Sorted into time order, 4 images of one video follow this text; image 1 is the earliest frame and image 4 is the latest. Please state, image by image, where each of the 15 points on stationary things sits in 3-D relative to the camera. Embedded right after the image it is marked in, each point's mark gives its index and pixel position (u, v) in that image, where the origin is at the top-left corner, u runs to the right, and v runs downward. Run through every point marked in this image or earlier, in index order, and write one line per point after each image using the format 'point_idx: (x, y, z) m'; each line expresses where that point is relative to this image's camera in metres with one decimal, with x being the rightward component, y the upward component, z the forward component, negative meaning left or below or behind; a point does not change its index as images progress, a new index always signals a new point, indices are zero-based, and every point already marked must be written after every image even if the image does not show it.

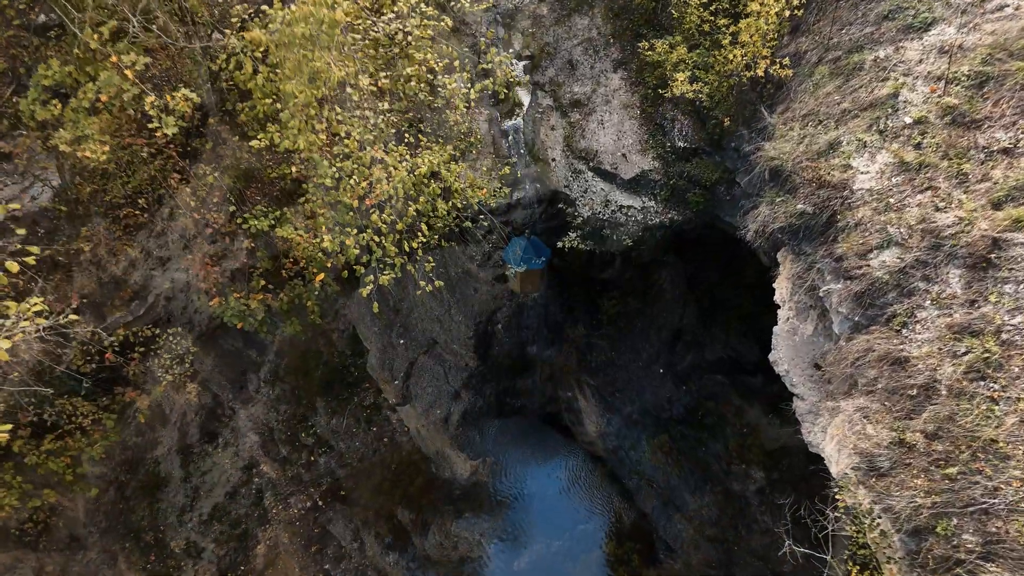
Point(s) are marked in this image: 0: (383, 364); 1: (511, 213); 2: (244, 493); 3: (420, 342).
0: (-1.9, -0.8, +8.1) m
1: (0.0, +1.2, +7.2) m
2: (-4.9, -3.8, +8.9) m
3: (-1.4, -0.7, +8.0) m
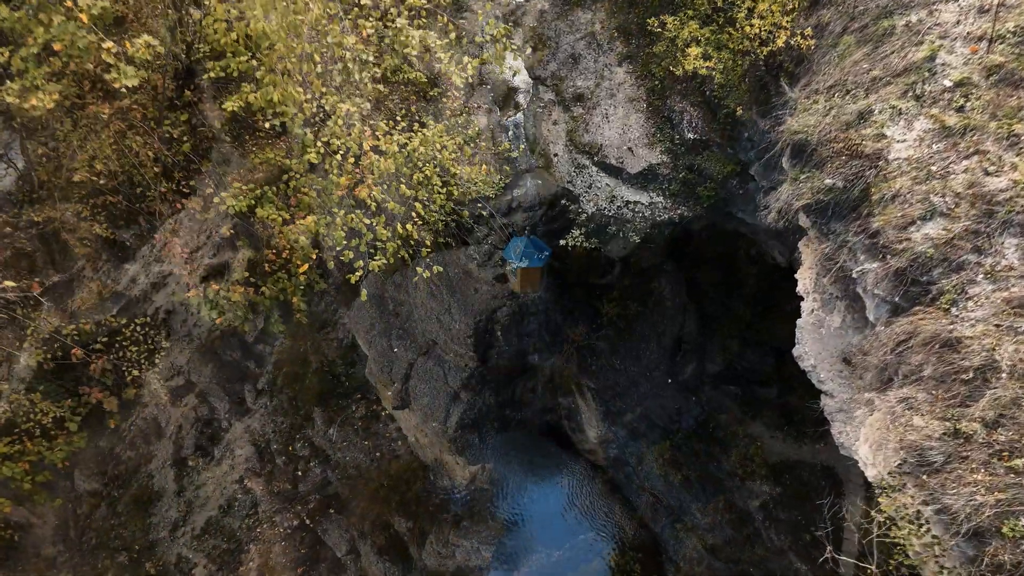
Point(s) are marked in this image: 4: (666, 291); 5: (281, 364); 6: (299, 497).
0: (-2.0, -0.9, +8.0) m
1: (0.0, +1.1, +7.2) m
2: (-4.9, -4.0, +8.8) m
3: (-1.5, -0.9, +8.0) m
4: (+2.4, -0.1, +8.0) m
5: (-4.2, -1.9, +9.3) m
6: (-3.8, -3.9, +8.6) m
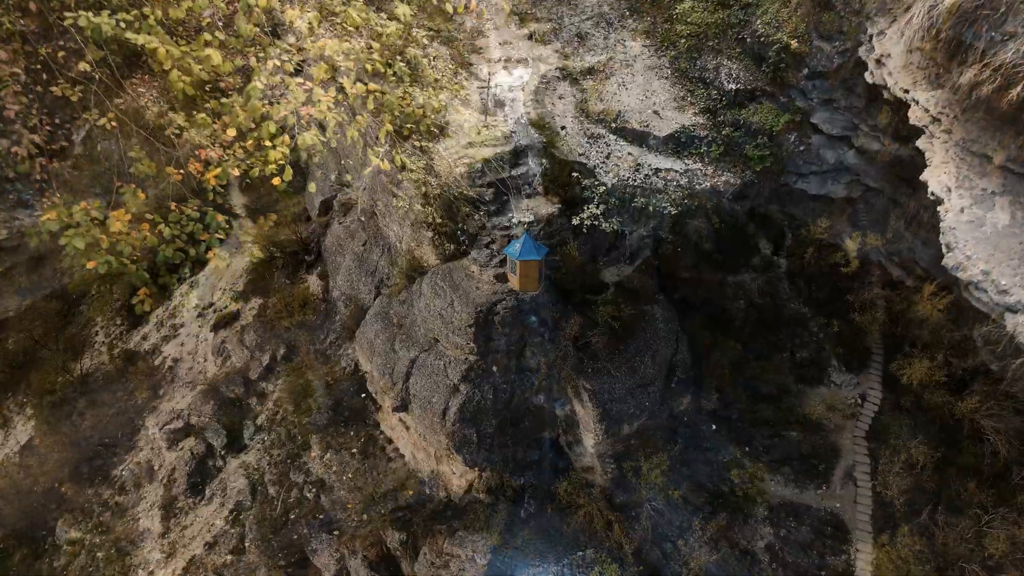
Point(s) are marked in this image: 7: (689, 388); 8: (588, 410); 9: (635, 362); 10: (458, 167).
0: (-2.0, -1.2, +7.9) m
1: (0.0, +0.8, +7.1) m
2: (-5.0, -4.2, +8.6) m
3: (-1.5, -1.1, +7.8) m
4: (+2.4, -0.4, +7.9) m
5: (-4.3, -2.1, +9.1) m
6: (-3.9, -4.2, +8.4) m
7: (+3.1, -1.7, +8.6) m
8: (+1.2, -1.8, +7.4) m
9: (+1.9, -1.2, +7.7) m
10: (-0.8, +1.8, +7.5) m
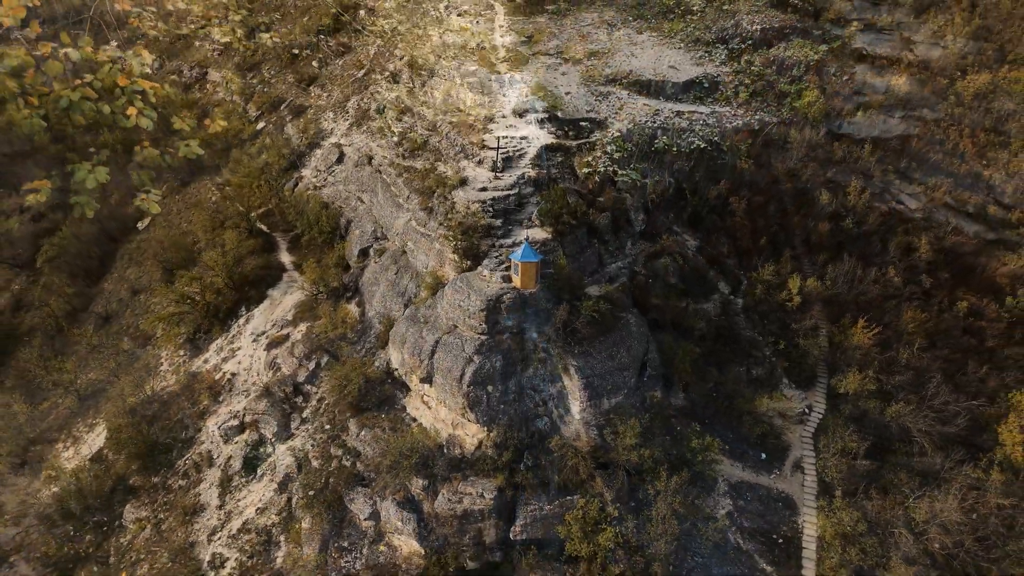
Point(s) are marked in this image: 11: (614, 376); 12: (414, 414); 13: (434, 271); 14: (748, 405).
0: (-1.9, -1.3, +10.0) m
1: (+0.1, +0.8, +9.5) m
2: (-5.0, -4.4, +10.2) m
3: (-1.4, -1.2, +9.9) m
4: (+2.4, -0.5, +10.1) m
5: (-4.2, -2.4, +11.1) m
6: (-3.8, -4.3, +10.0) m
7: (+3.1, -2.0, +10.5) m
8: (+1.2, -1.9, +9.4) m
9: (+2.0, -1.3, +9.7) m
10: (-0.8, +1.7, +10.0) m
11: (+2.0, -1.8, +9.6) m
12: (-2.1, -2.7, +10.4) m
13: (-1.7, +0.4, +10.6) m
14: (+5.1, -2.5, +10.7) m
